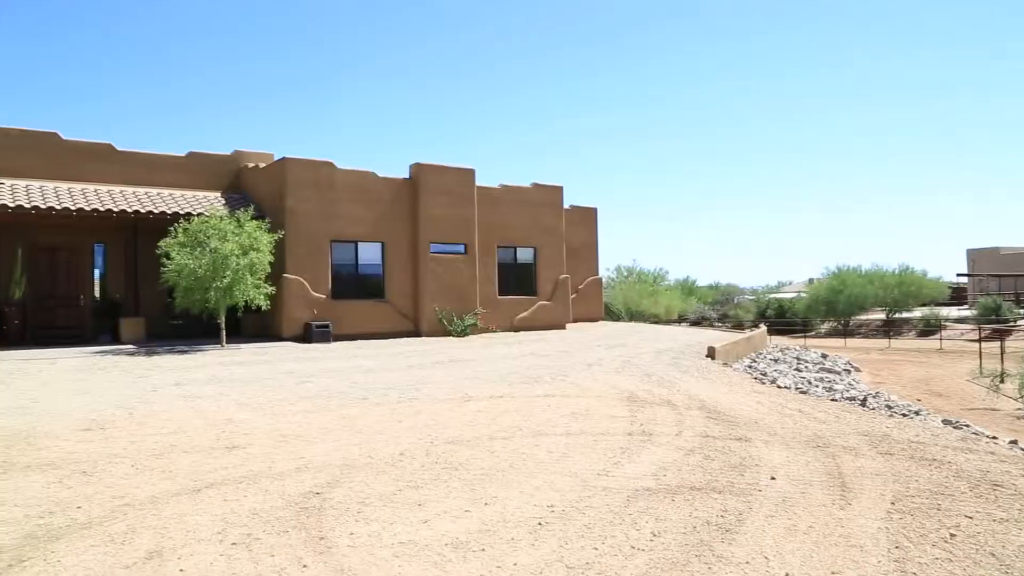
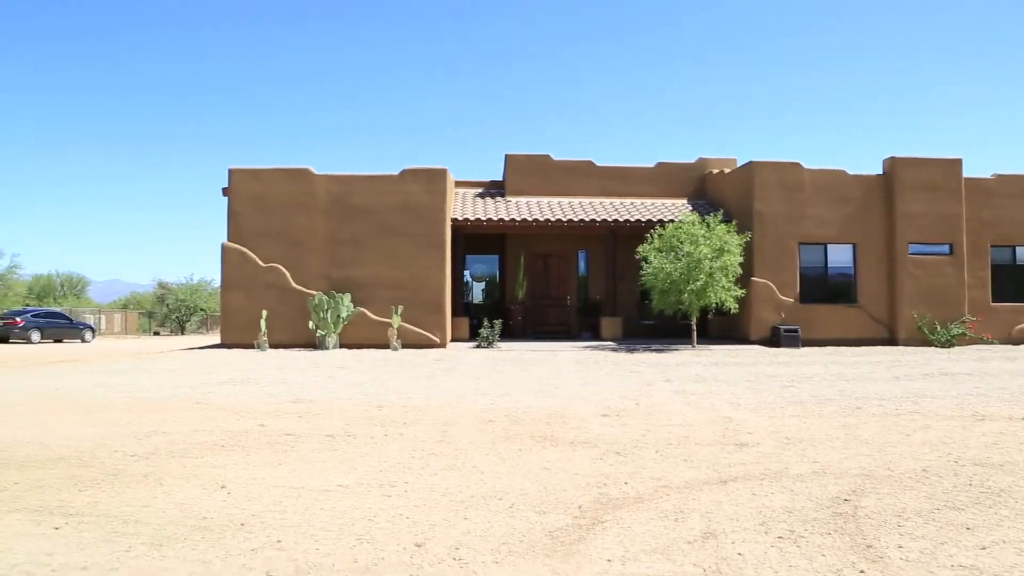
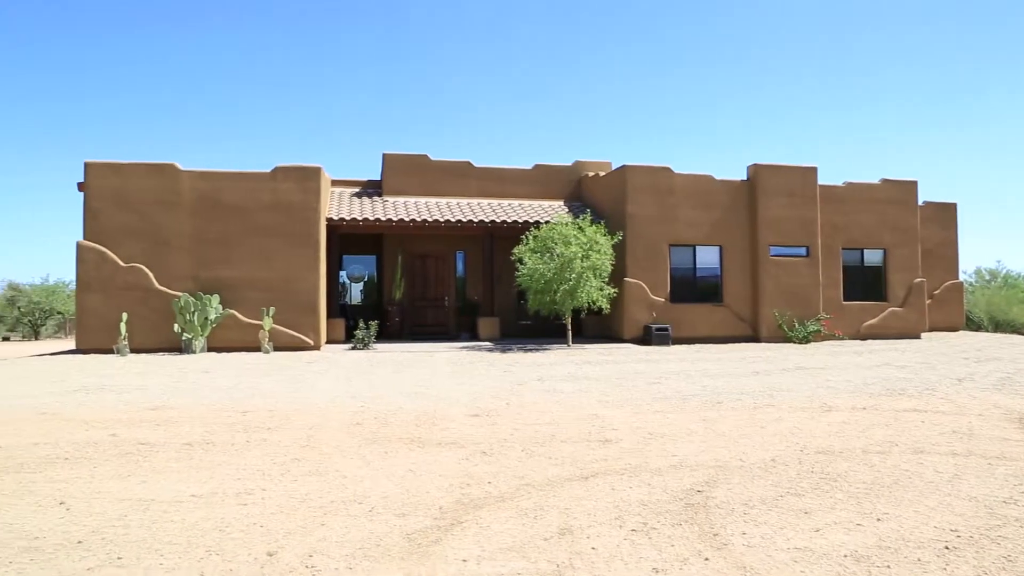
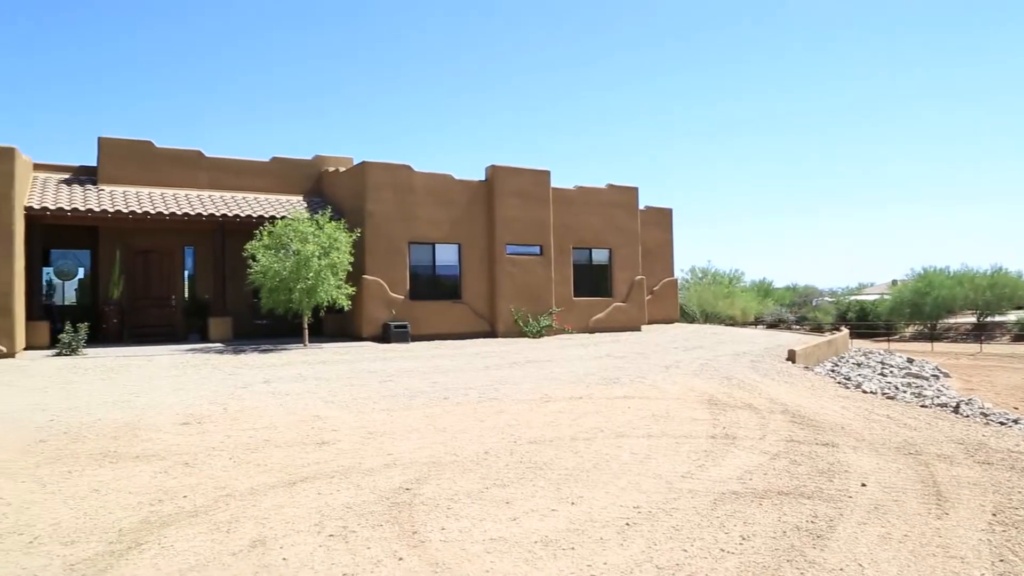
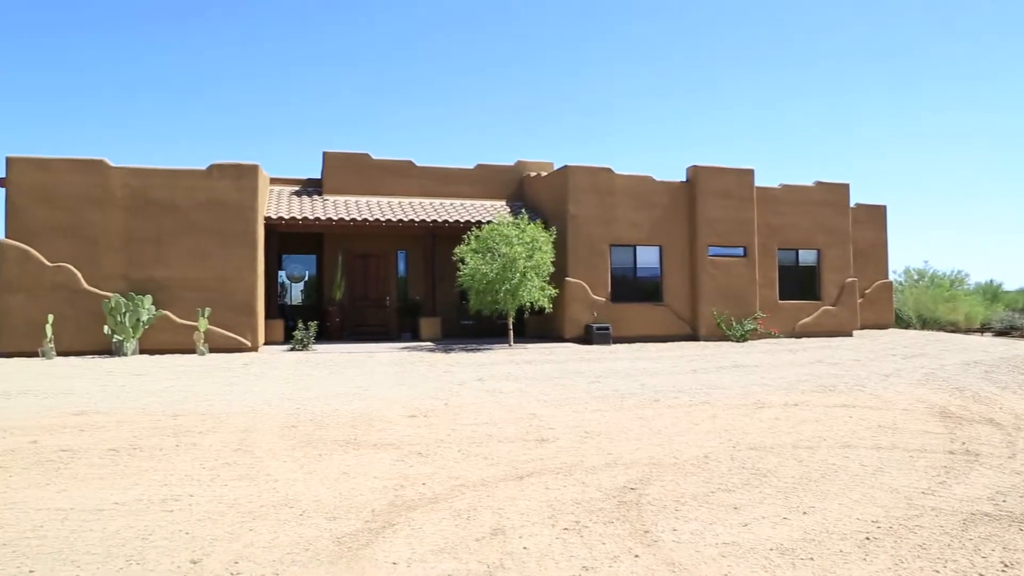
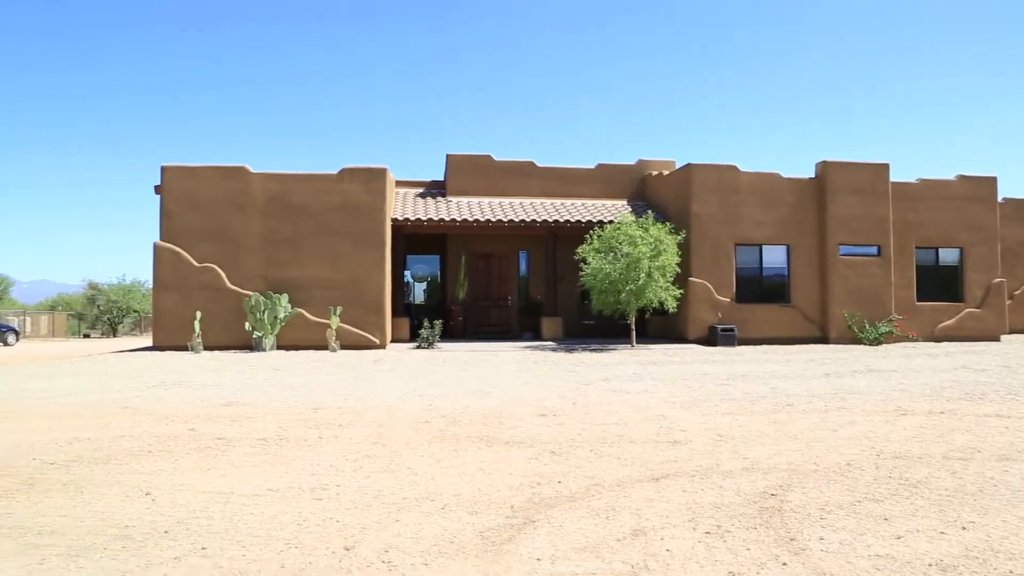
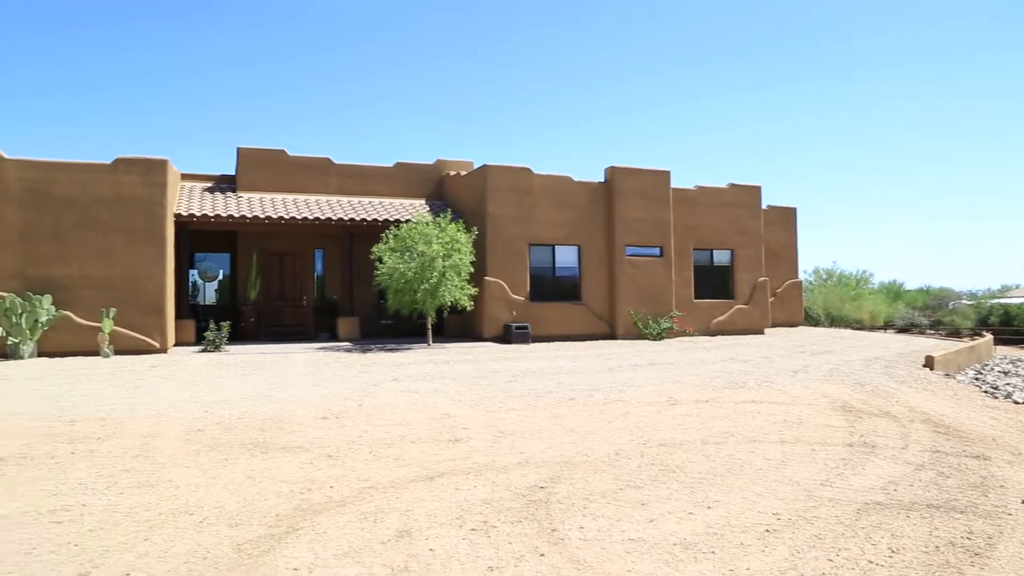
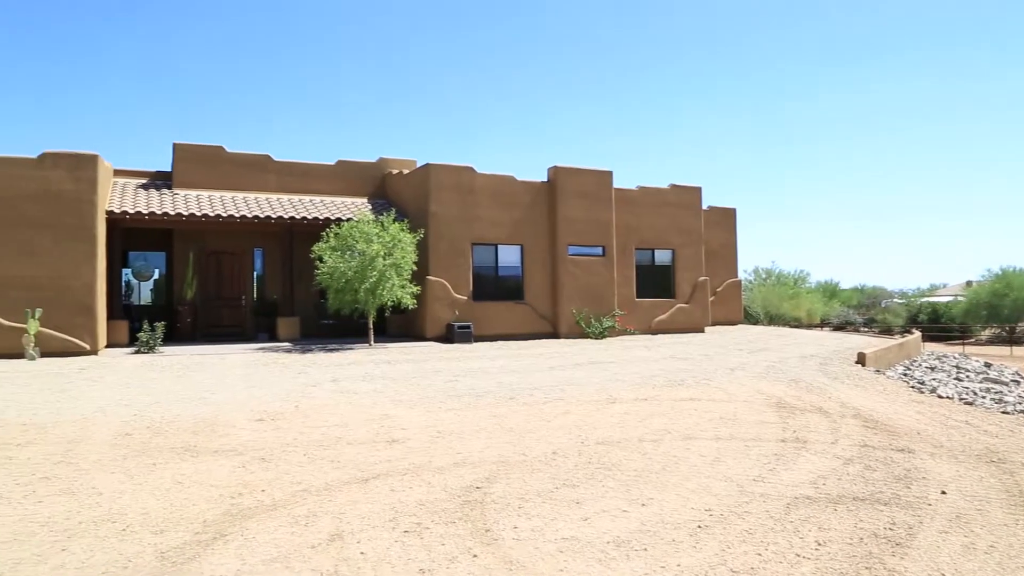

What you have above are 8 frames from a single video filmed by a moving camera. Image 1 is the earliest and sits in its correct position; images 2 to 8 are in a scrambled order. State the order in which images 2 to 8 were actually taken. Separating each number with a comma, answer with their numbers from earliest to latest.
4, 8, 7, 5, 3, 6, 2
